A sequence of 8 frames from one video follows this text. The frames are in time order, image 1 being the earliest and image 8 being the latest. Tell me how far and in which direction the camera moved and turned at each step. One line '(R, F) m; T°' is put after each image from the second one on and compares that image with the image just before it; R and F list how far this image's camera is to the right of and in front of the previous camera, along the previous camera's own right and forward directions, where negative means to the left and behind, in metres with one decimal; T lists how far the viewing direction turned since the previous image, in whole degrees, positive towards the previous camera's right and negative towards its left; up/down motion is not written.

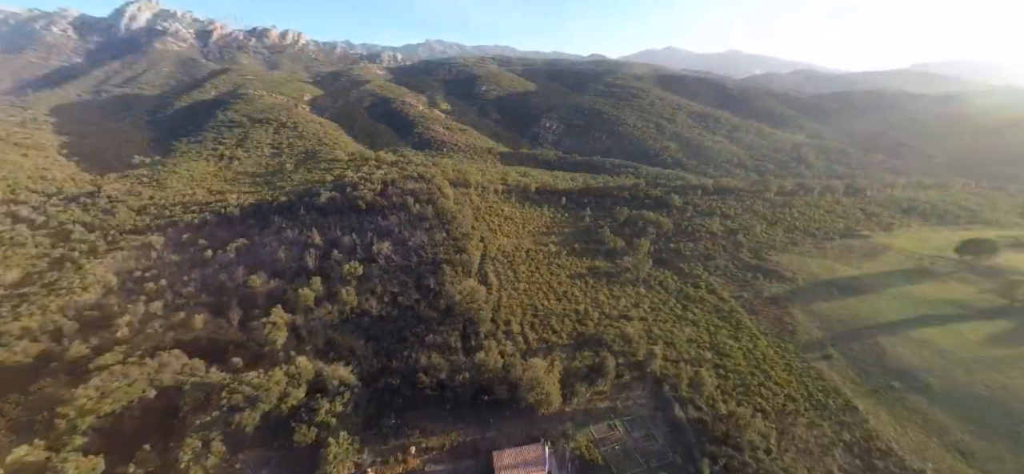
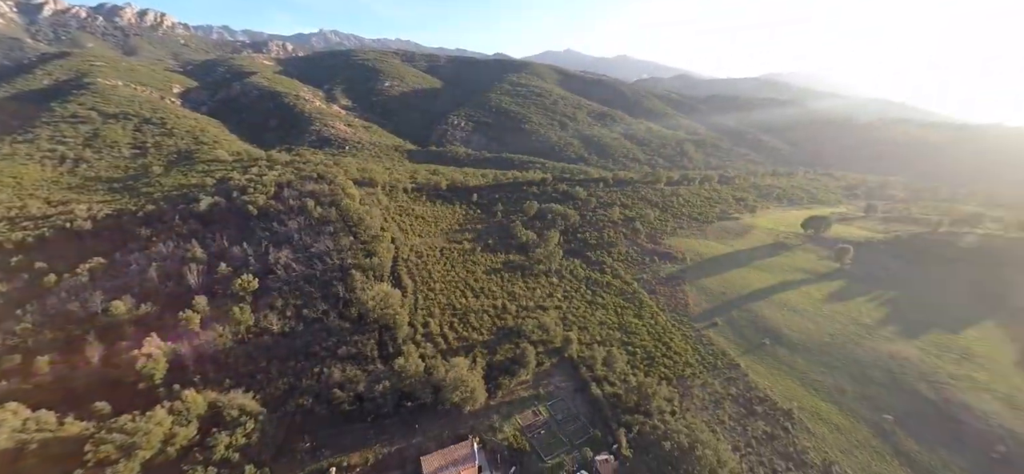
(-1.0, +0.2) m; +13°
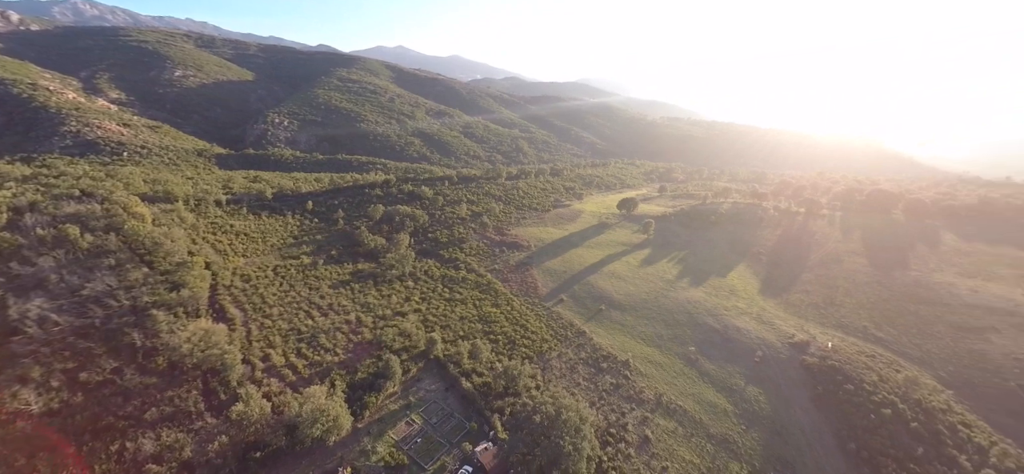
(-2.4, +0.6) m; +23°
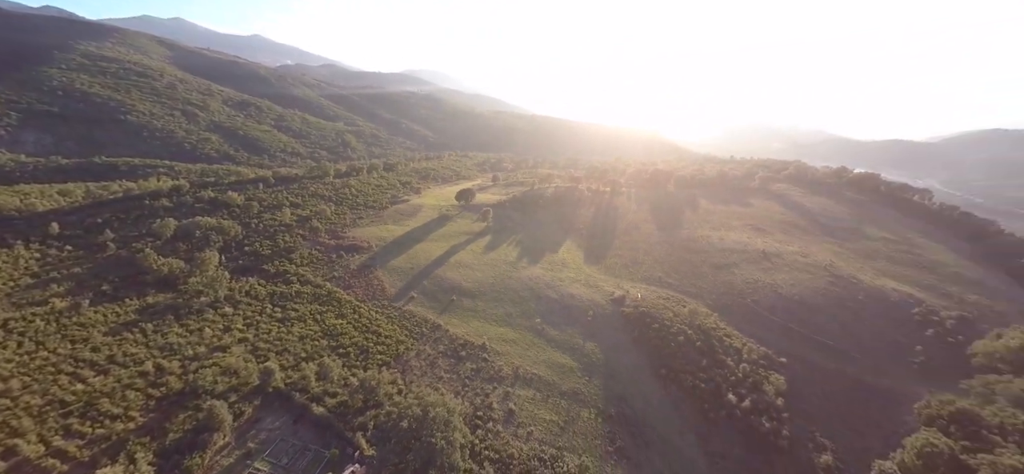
(-2.5, +0.7) m; +24°
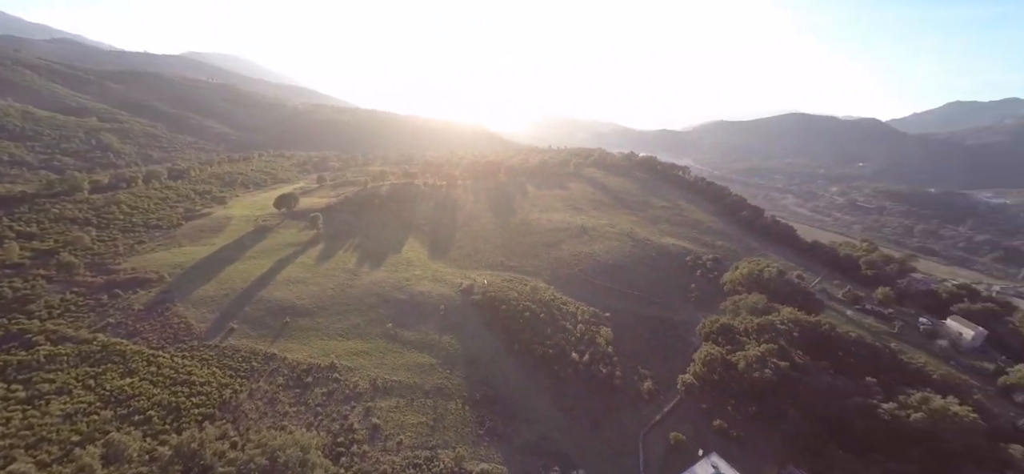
(-2.7, +0.7) m; +24°
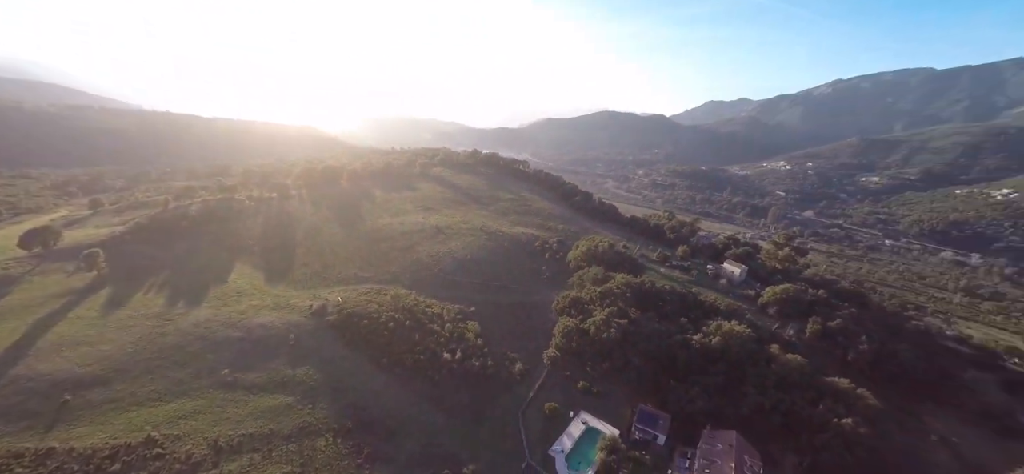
(-2.6, +0.5) m; +22°
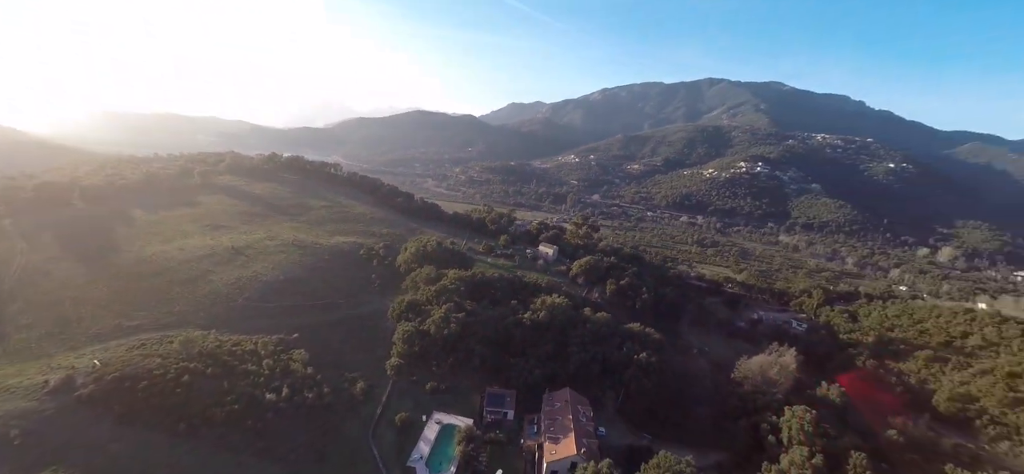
(-2.9, +0.6) m; +27°
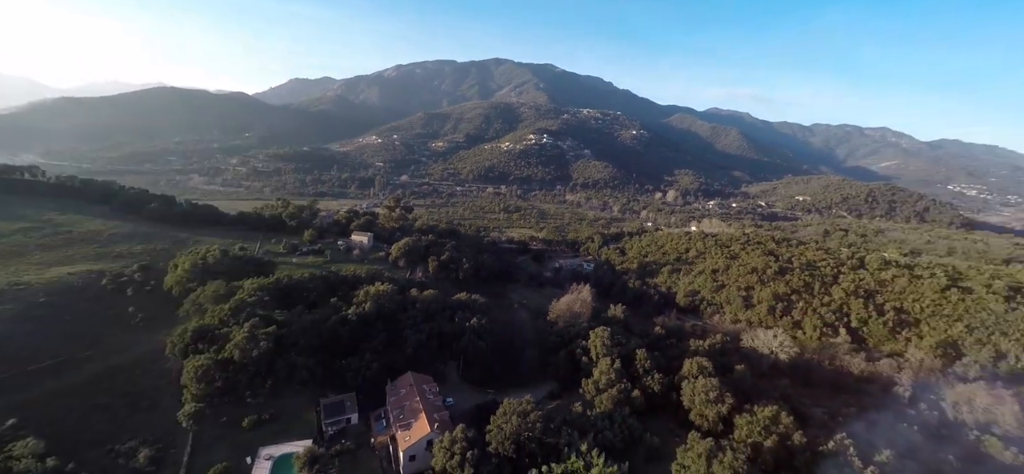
(-3.1, +0.6) m; +28°
